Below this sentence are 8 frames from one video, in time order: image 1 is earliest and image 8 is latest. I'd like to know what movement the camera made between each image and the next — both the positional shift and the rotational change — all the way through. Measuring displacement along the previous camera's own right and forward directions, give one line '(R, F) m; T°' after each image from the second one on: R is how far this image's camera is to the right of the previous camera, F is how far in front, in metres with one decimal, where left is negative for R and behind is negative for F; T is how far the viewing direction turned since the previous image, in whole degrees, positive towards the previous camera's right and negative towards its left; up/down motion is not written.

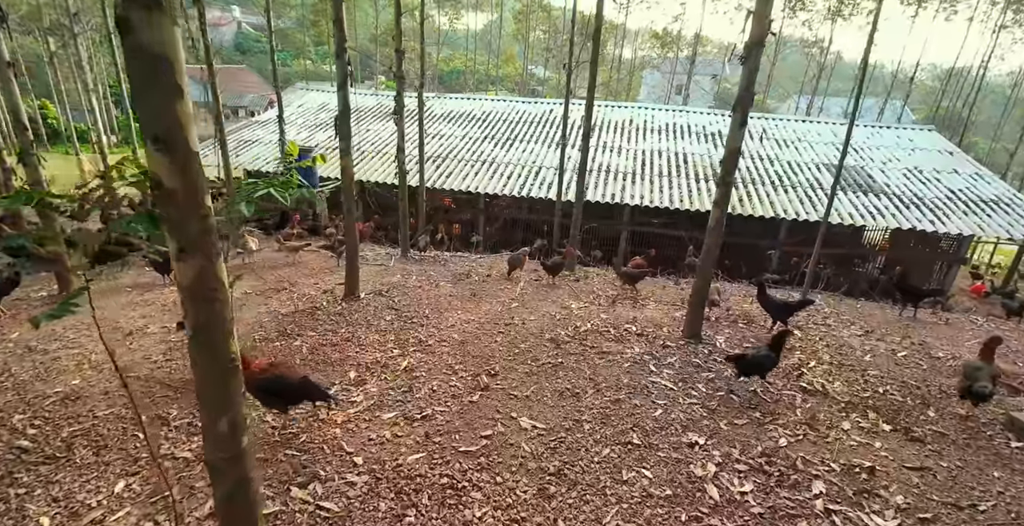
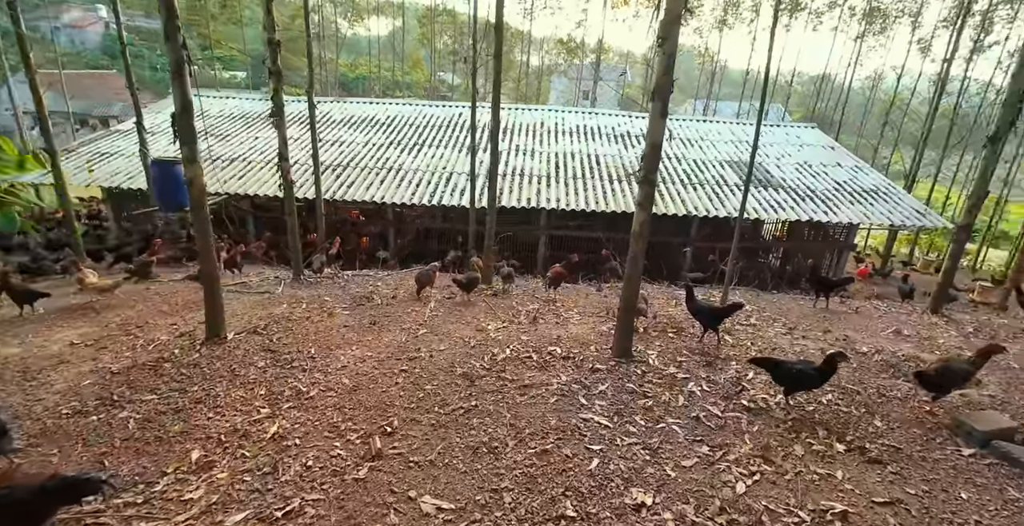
(+0.2, +0.8) m; +9°
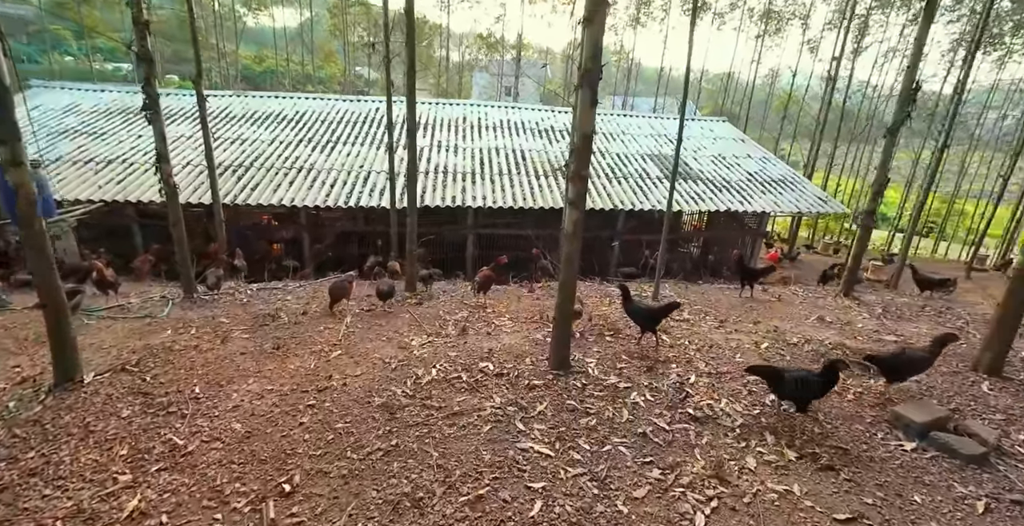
(+0.1, +0.5) m; +8°
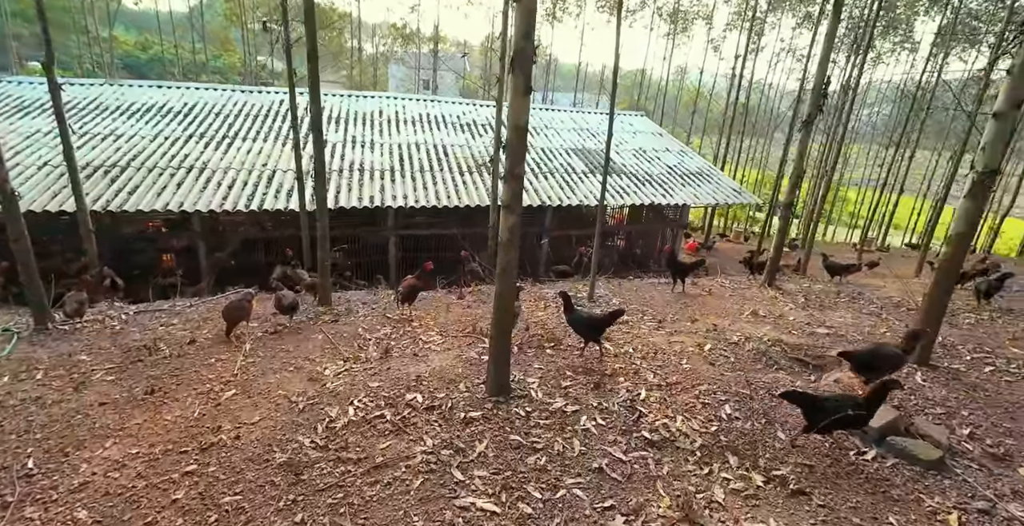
(0.0, +0.6) m; +8°
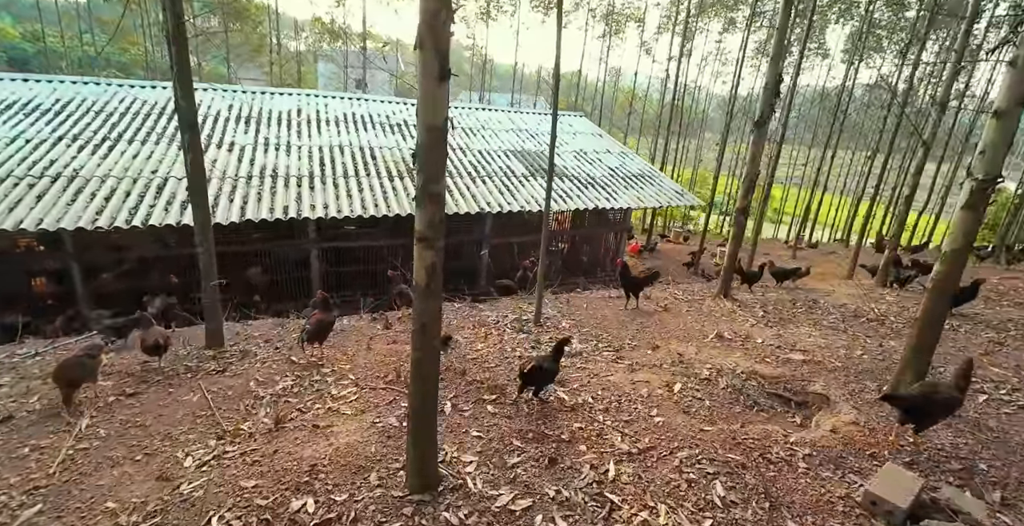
(+0.1, +1.0) m; +6°
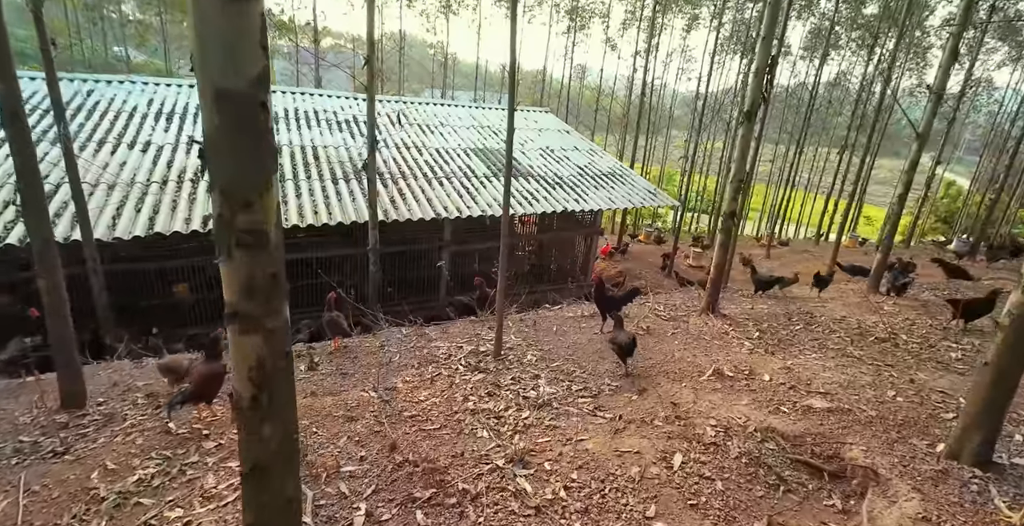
(+0.2, +1.2) m; +3°
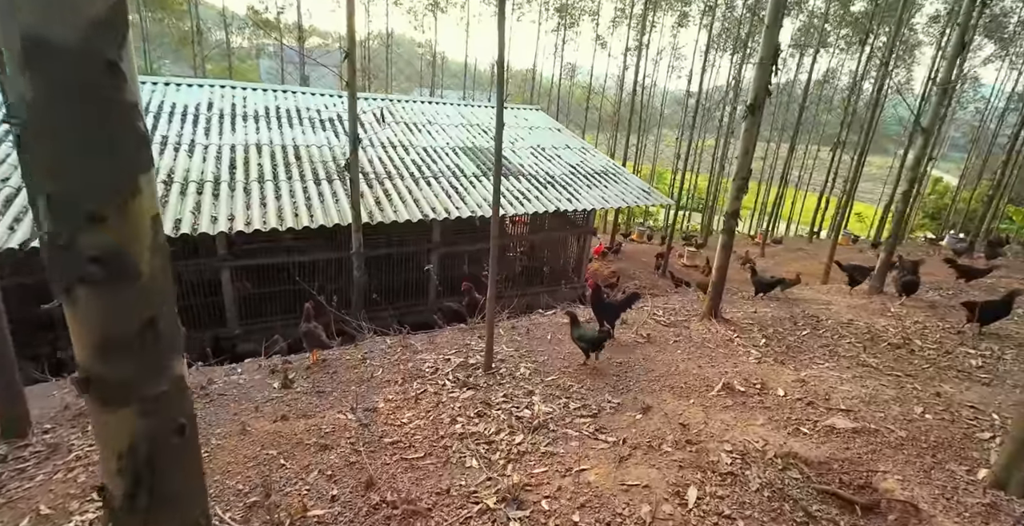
(0.0, +0.4) m; +1°
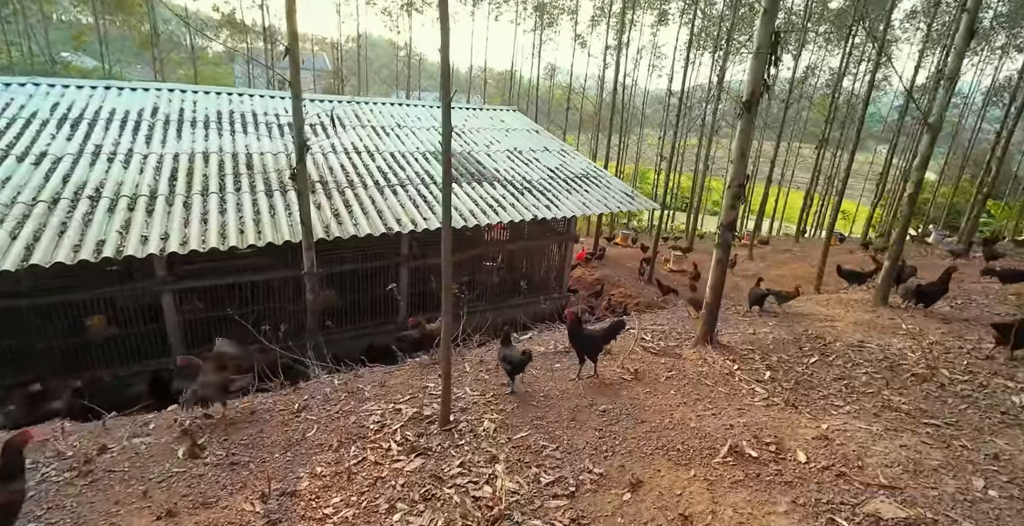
(+0.2, +0.9) m; +2°
